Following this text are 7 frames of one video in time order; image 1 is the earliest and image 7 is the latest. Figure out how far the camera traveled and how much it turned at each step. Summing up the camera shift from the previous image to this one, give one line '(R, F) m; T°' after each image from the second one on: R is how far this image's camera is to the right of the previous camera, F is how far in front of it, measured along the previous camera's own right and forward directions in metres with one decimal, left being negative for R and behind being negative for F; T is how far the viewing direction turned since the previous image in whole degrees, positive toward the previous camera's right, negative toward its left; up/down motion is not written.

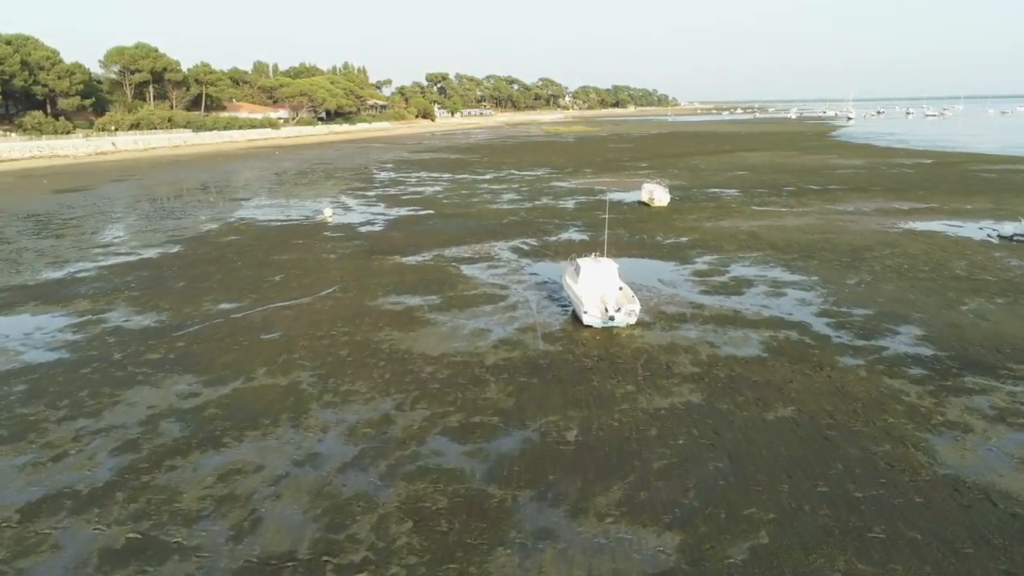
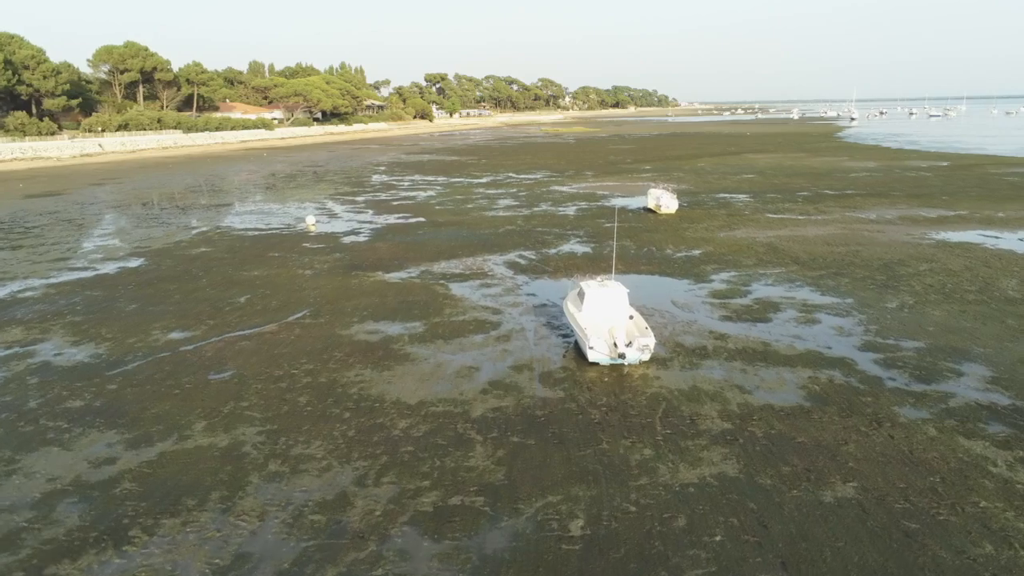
(+0.1, +2.0) m; 0°
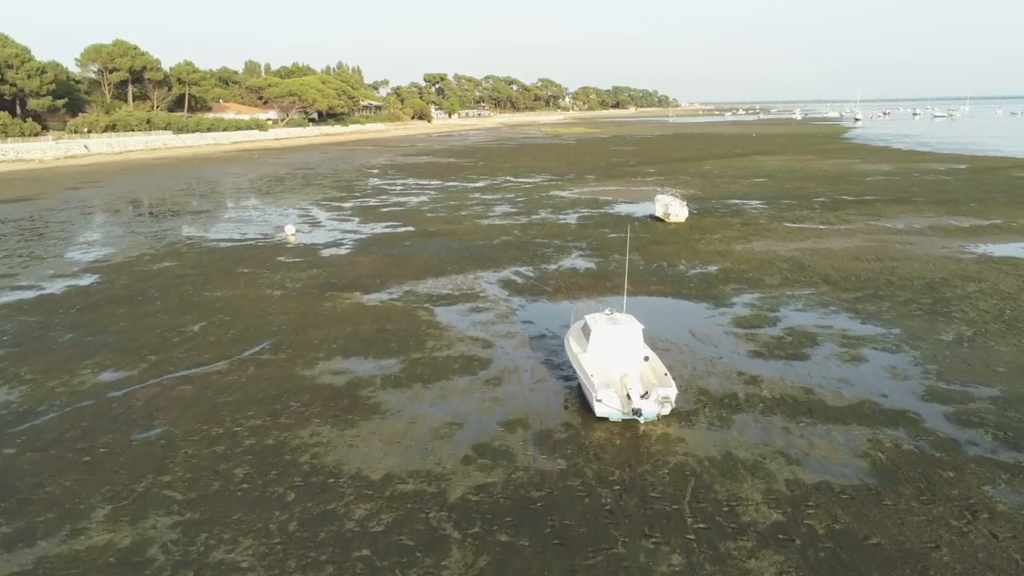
(+0.1, +2.1) m; 0°
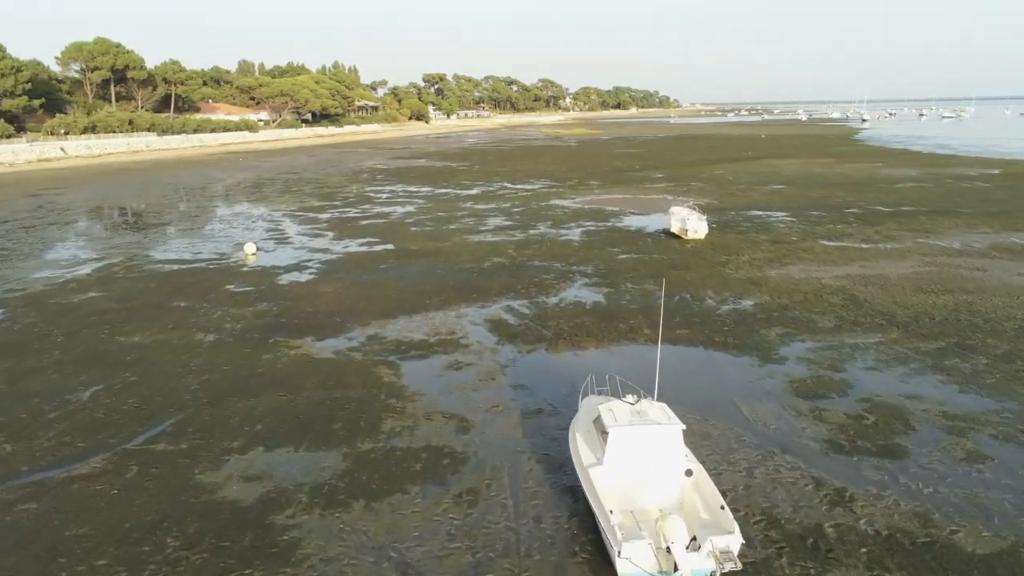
(+0.2, +3.3) m; 0°
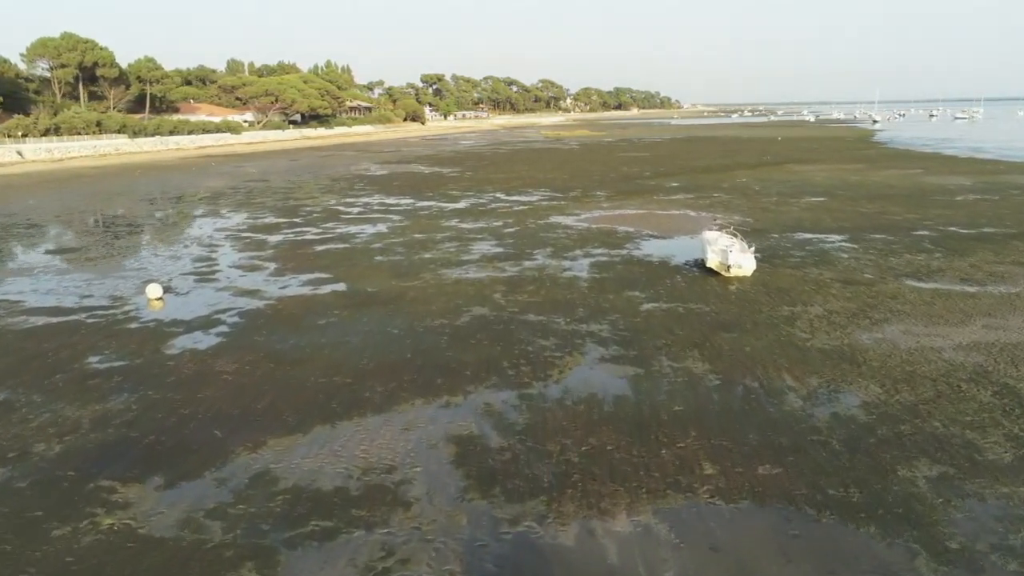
(+0.3, +5.2) m; 0°
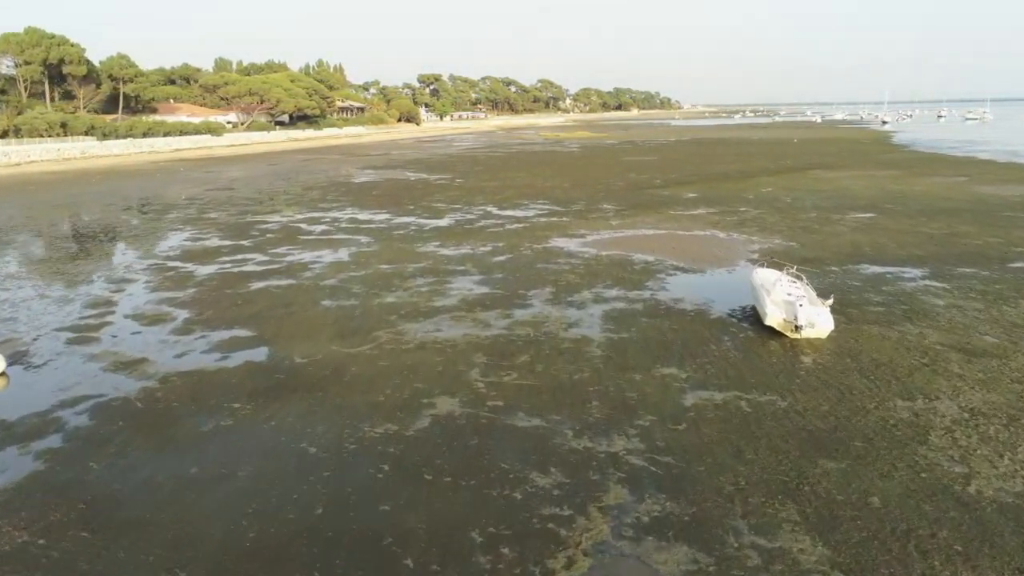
(+0.3, +4.8) m; 0°
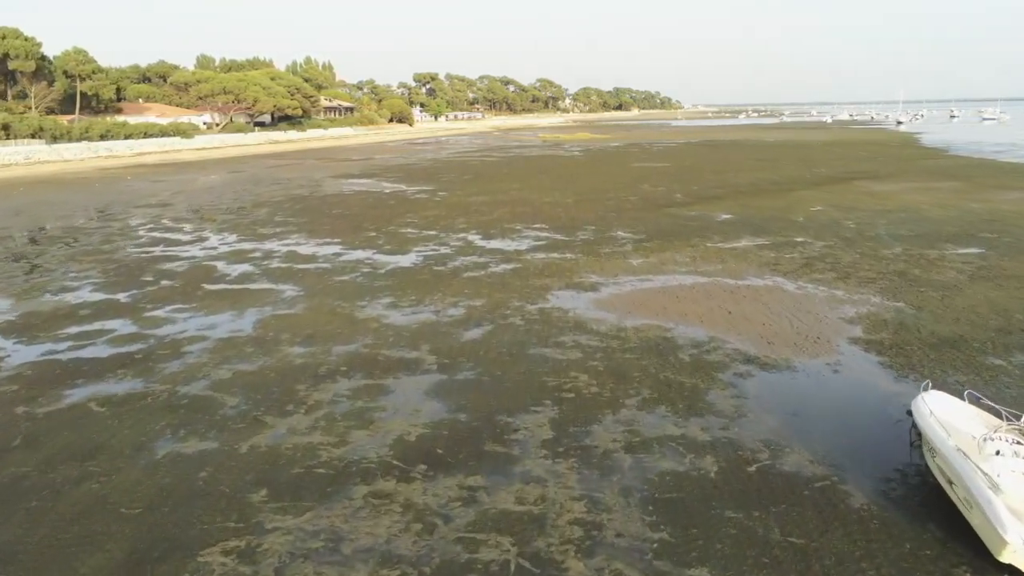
(+0.4, +6.6) m; 0°
